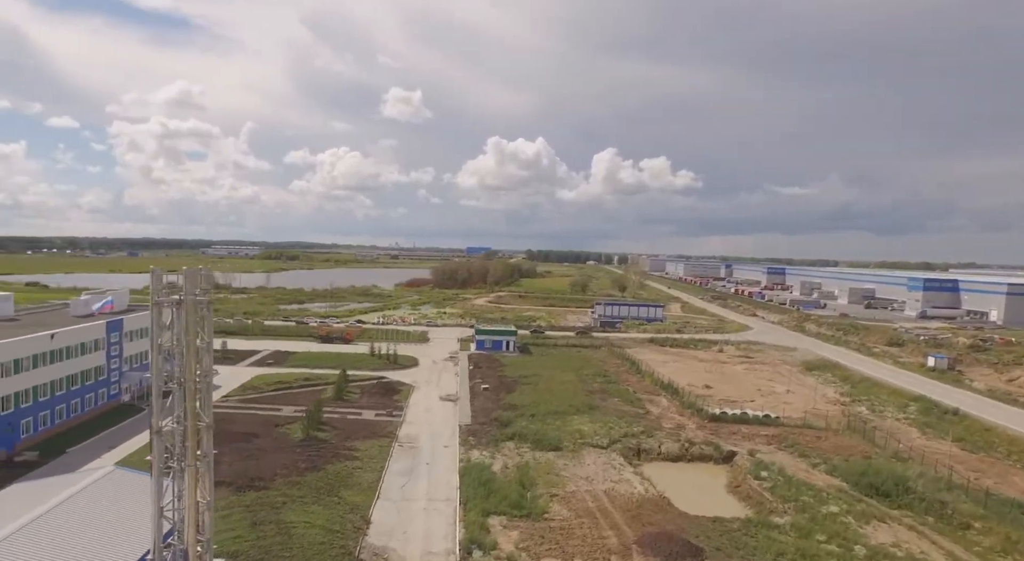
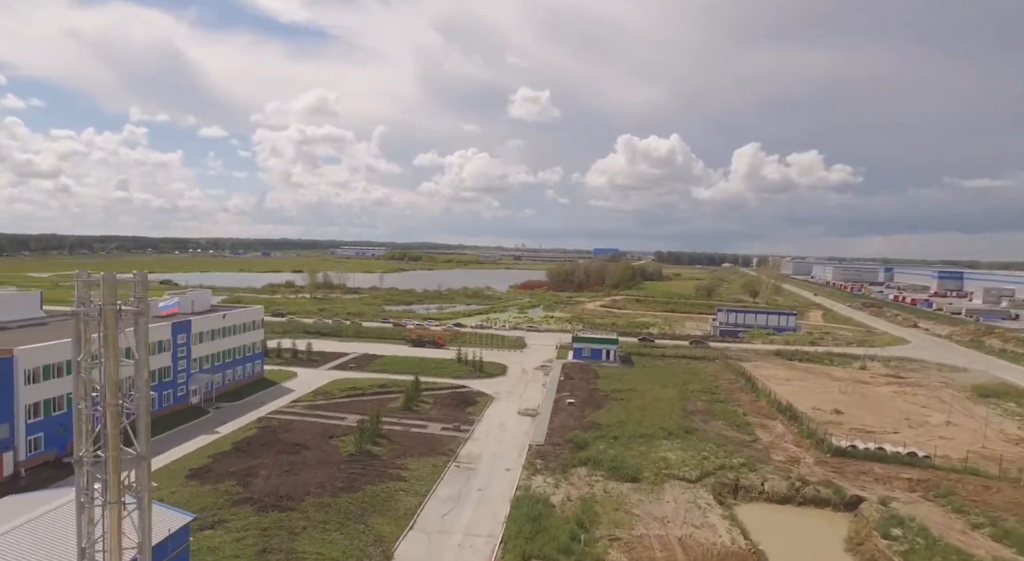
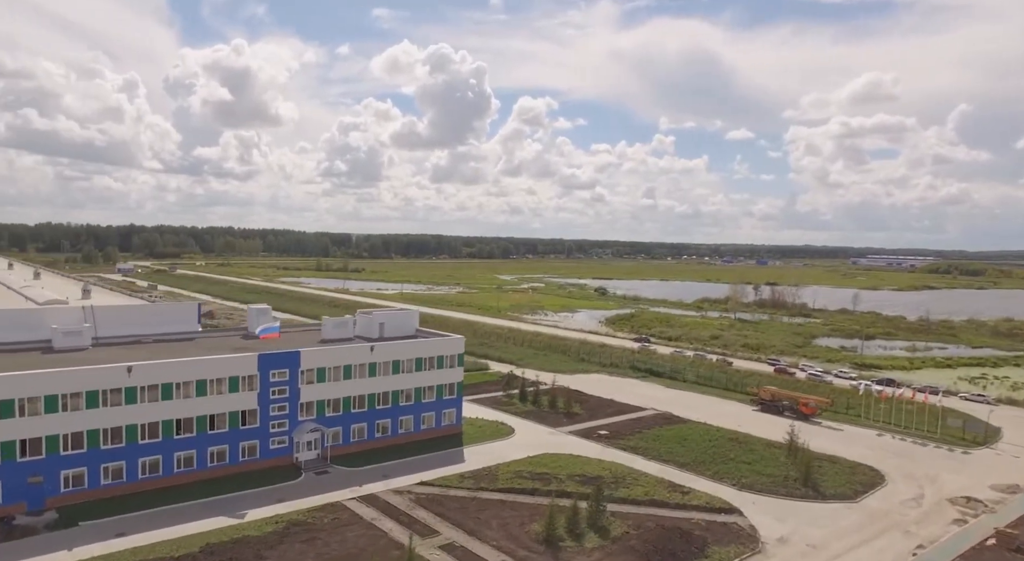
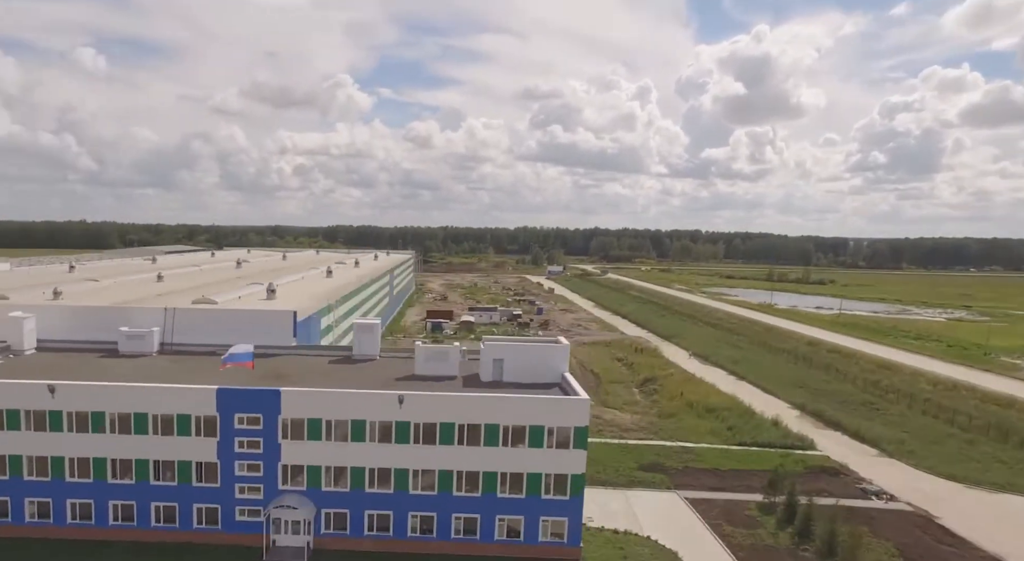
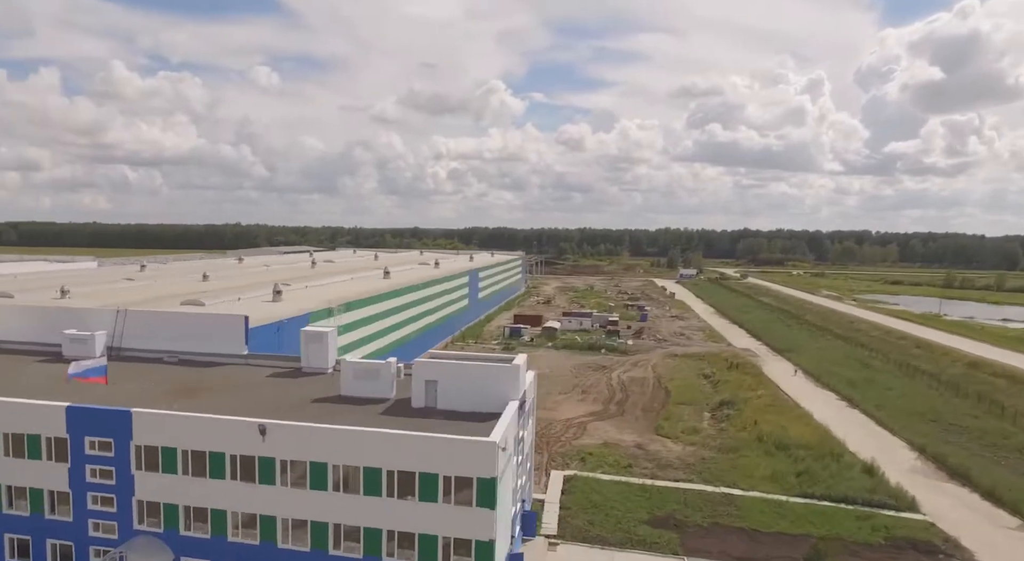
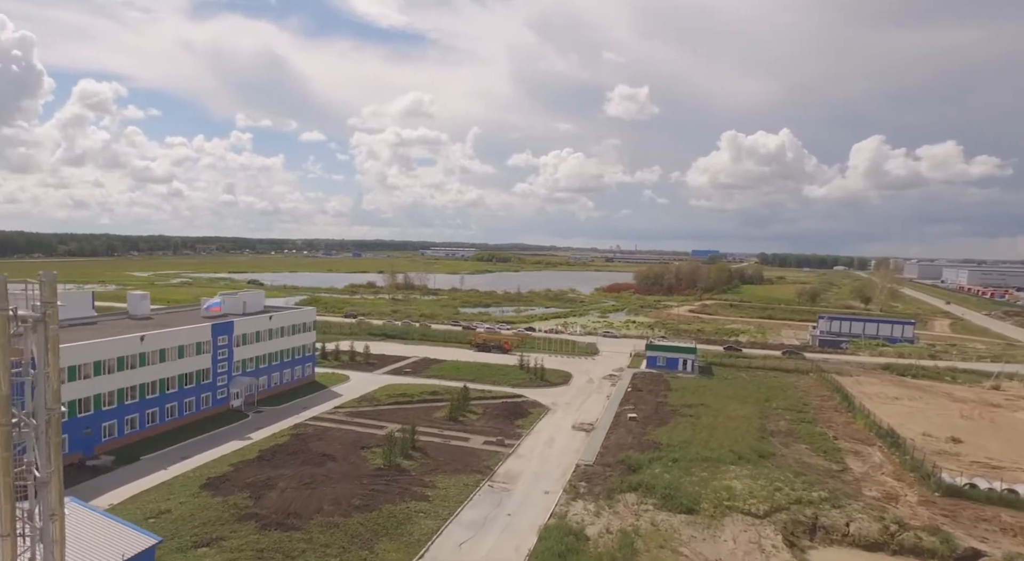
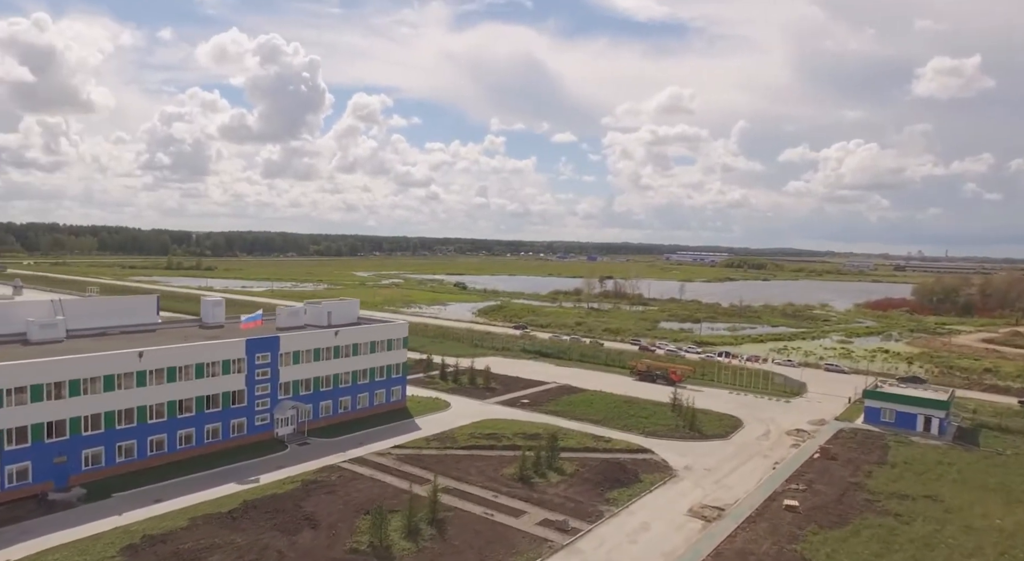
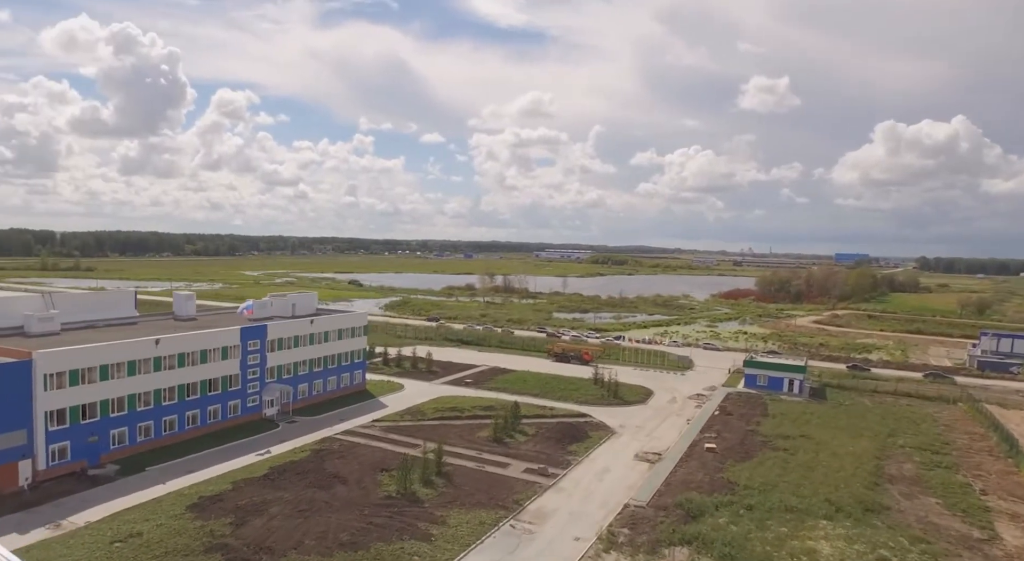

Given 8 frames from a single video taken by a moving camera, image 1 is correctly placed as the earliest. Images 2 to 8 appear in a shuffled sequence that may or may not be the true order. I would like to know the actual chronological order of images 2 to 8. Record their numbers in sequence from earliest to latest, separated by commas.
2, 6, 8, 7, 3, 4, 5
